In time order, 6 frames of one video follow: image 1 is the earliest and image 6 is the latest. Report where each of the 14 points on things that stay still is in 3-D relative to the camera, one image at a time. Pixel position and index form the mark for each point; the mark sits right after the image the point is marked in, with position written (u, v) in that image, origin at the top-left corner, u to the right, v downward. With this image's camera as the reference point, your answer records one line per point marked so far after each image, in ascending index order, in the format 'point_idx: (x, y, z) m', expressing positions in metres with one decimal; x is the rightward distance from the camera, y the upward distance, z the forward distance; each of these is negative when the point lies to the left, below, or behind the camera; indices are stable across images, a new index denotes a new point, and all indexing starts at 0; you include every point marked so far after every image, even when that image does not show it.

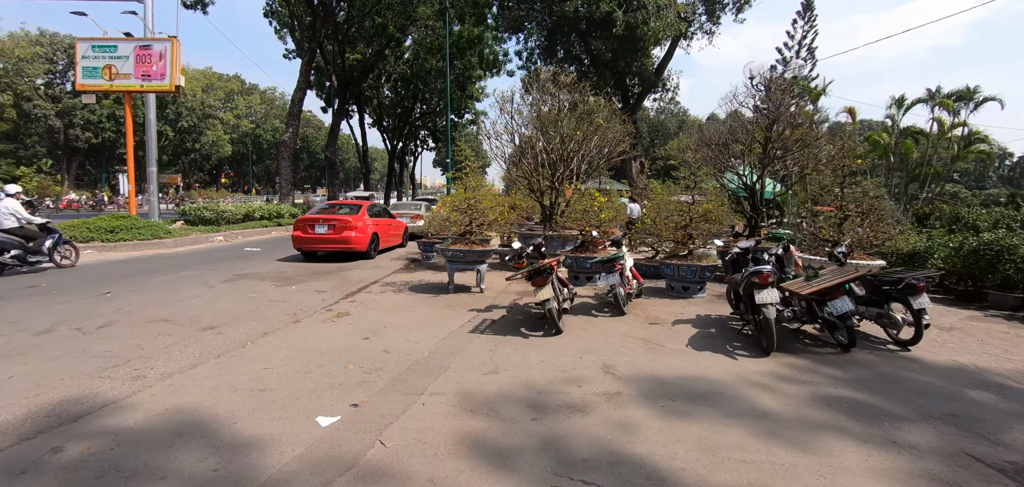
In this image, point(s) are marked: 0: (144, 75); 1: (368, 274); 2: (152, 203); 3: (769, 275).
0: (-10.3, +4.7, +11.7) m
1: (-2.7, -0.6, +7.7) m
2: (-12.0, +1.3, +13.9) m
3: (+2.5, -0.3, +4.1) m
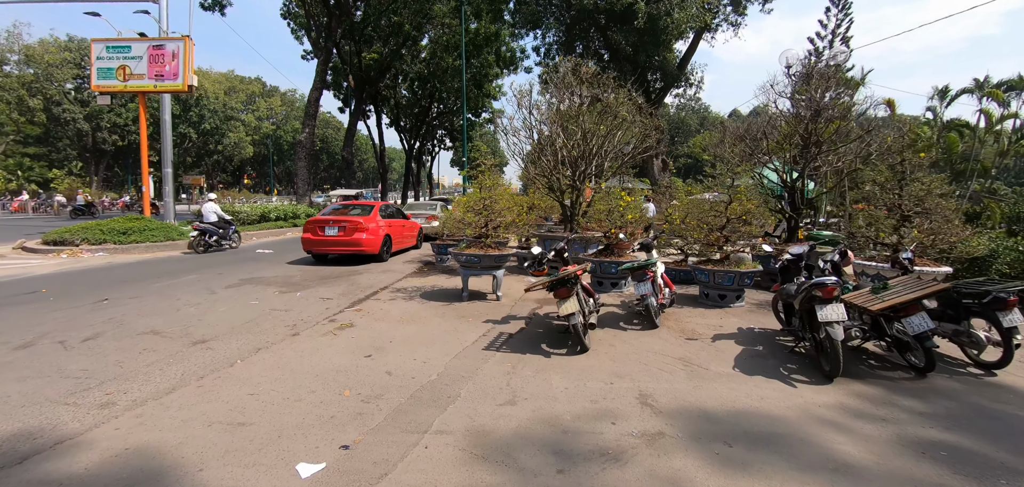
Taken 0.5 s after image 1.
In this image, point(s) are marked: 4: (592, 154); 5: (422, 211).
0: (-9.8, +4.7, +11.6) m
1: (-2.3, -0.6, +7.3) m
2: (-11.4, +1.3, +13.9) m
3: (+2.7, -0.4, +3.5) m
4: (+1.7, +1.9, +8.6) m
5: (-2.9, +1.0, +13.2) m
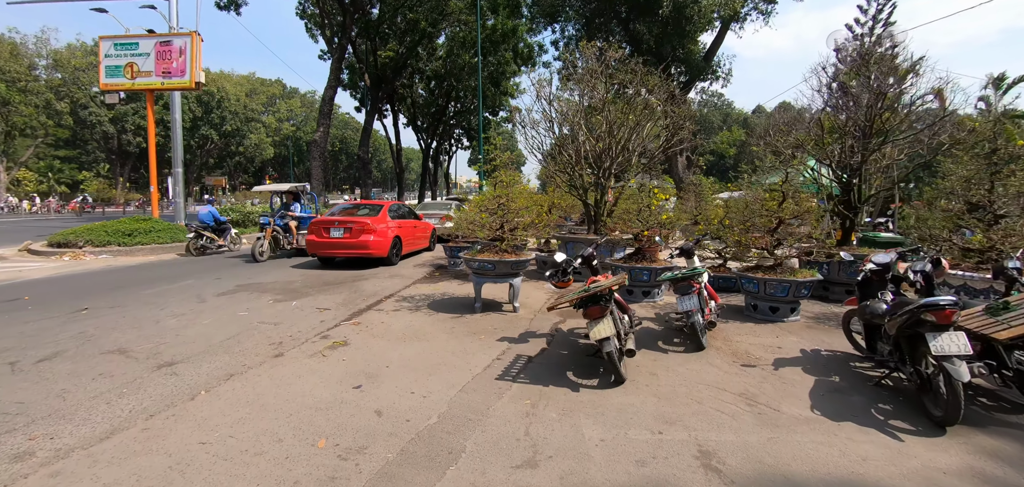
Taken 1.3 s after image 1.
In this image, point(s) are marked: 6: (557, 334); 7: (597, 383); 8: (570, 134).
0: (-9.4, +4.6, +11.3) m
1: (-2.1, -0.7, +6.7) m
2: (-10.9, +1.3, +13.6) m
3: (+2.8, -0.4, +2.7) m
4: (+2.1, +1.8, +7.9) m
5: (-2.3, +1.0, +12.6) m
6: (+0.5, -0.9, +4.3) m
7: (+0.7, -1.1, +3.2) m
8: (+1.2, +2.1, +8.2) m
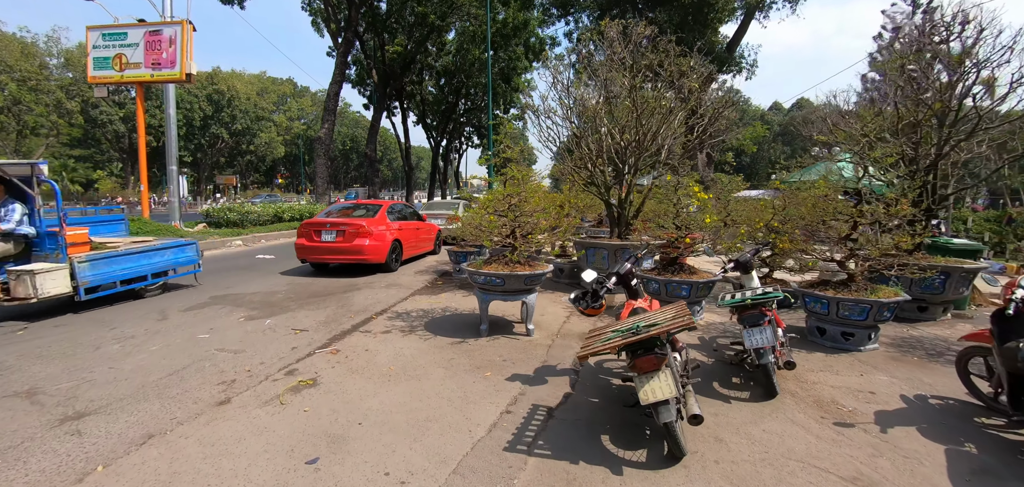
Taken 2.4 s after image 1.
0: (-9.1, +4.6, +10.6) m
1: (-1.9, -0.8, +5.8) m
2: (-10.5, +1.2, +13.0) m
3: (+2.9, -0.5, +1.7) m
4: (+2.3, +1.7, +6.9) m
5: (-2.0, +0.9, +11.8) m
6: (+0.6, -1.0, +3.4) m
7: (+0.7, -1.2, +2.3) m
8: (+1.4, +2.0, +7.2) m
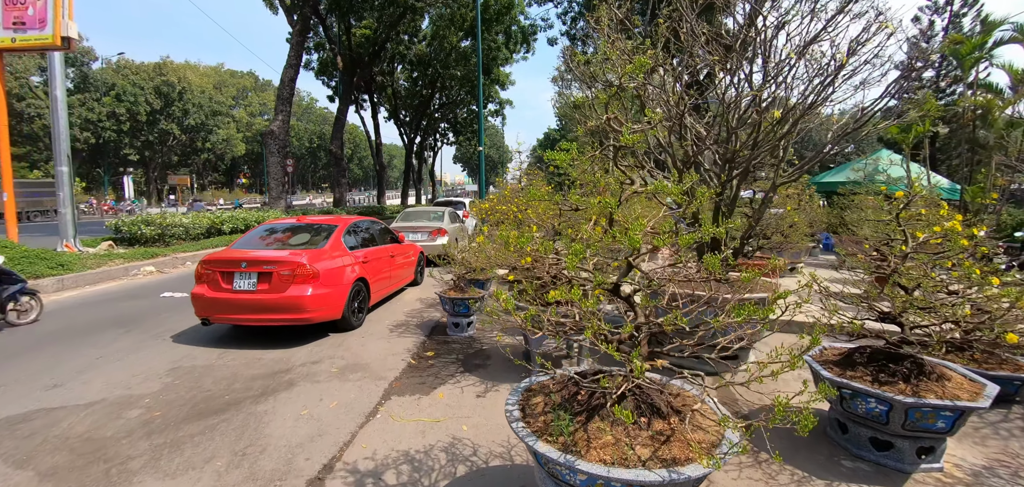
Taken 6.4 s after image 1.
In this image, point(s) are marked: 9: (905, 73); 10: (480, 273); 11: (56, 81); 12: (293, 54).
0: (-9.0, +4.0, +7.5) m
1: (-1.5, -1.3, +3.2) m
2: (-10.5, +0.6, +9.8) m
3: (+3.6, -1.0, -0.6) m
4: (+2.6, +1.3, +4.5) m
5: (-1.9, +0.4, +9.1) m
6: (+1.1, -1.5, +0.9) m
7: (+1.4, -1.7, -0.2) m
8: (+1.7, +1.6, +4.8) m
9: (+5.8, +2.5, +6.2) m
10: (-0.4, -0.3, +4.7) m
11: (-10.7, +3.8, +9.8) m
12: (-8.6, +7.5, +16.2) m
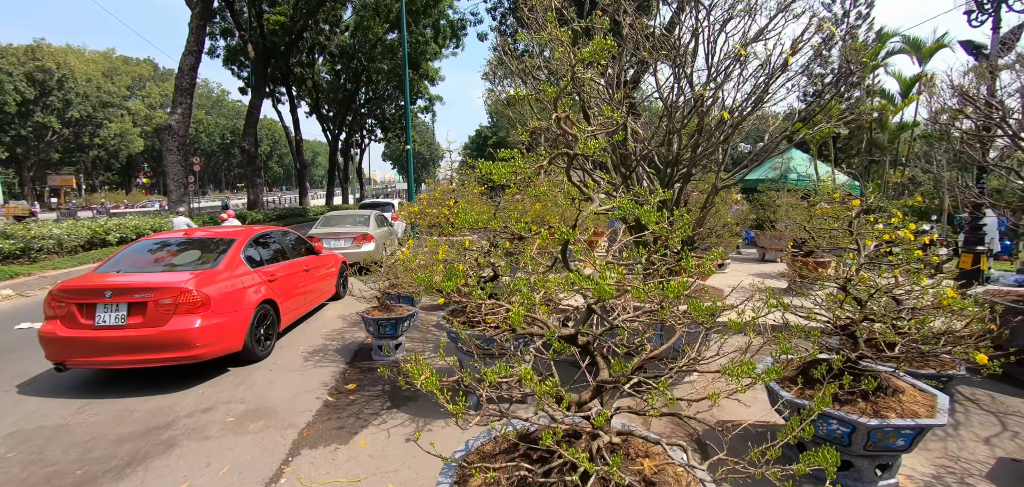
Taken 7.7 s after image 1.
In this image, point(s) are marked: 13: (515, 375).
0: (-10.0, +3.6, +5.7) m
1: (-1.9, -1.4, +2.6) m
2: (-11.8, +0.2, +7.8) m
3: (+3.6, -1.0, -0.5) m
4: (+1.9, +1.2, +4.4) m
5: (-3.2, +0.3, +8.3) m
6: (+1.1, -1.6, +0.6) m
7: (+1.4, -1.8, -0.4) m
8: (+1.0, +1.5, +4.5) m
9: (+4.8, +2.6, +6.5) m
10: (-1.0, -0.5, +4.2) m
11: (-12.1, +3.4, +7.8) m
12: (-11.0, +7.1, +14.3) m
13: (-0.2, -0.5, +2.0) m
